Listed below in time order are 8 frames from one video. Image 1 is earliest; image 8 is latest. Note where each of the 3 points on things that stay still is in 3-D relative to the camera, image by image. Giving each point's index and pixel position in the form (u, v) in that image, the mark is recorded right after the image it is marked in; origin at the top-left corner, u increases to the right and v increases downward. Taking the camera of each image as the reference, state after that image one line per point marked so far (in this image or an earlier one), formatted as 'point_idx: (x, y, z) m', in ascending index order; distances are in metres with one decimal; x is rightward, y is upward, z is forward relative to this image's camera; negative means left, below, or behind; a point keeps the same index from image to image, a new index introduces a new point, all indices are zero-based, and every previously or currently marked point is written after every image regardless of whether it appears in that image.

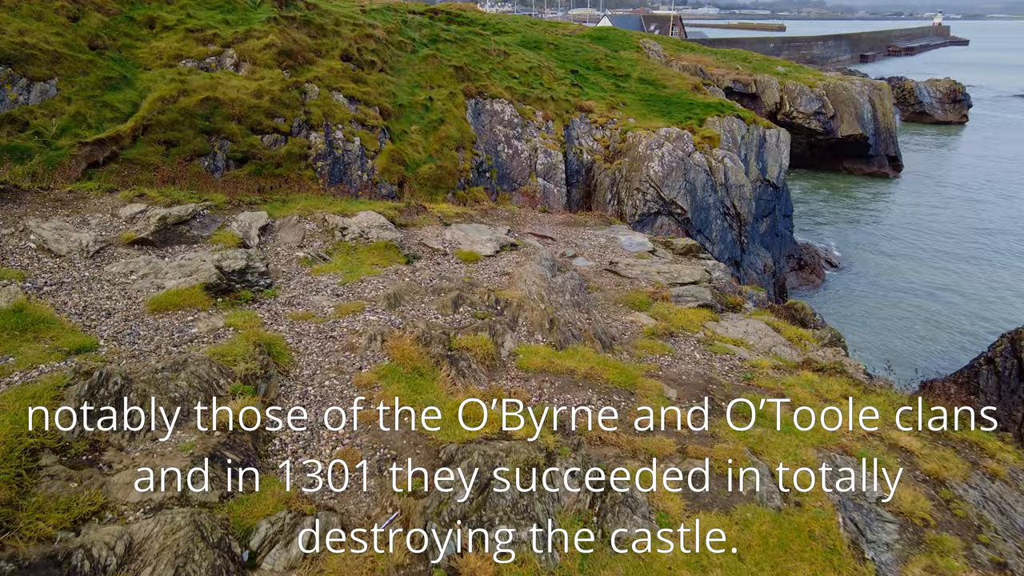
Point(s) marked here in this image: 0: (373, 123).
0: (-4.3, +5.1, +20.1) m
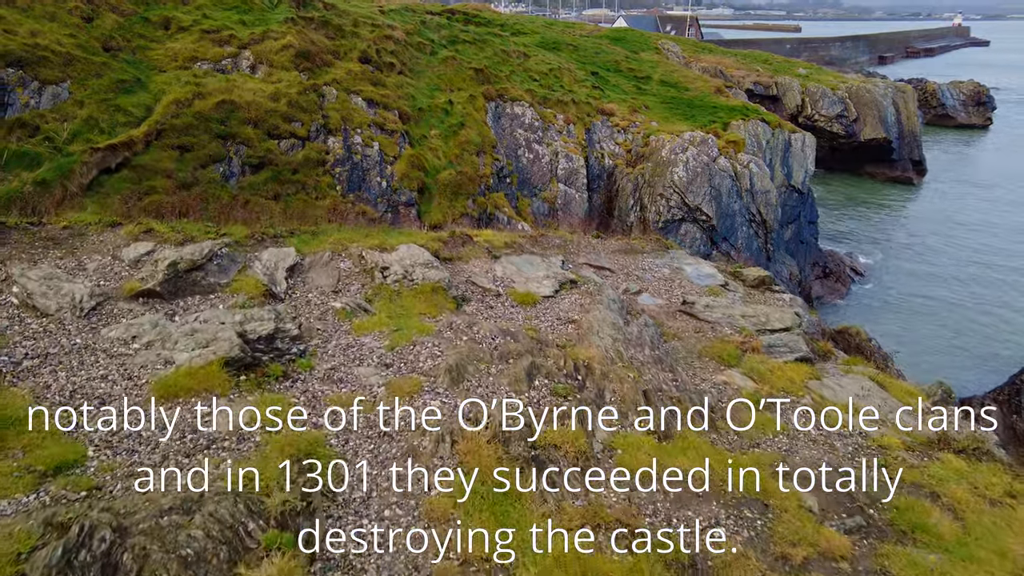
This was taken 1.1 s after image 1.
0: (-3.6, +4.8, +19.5) m
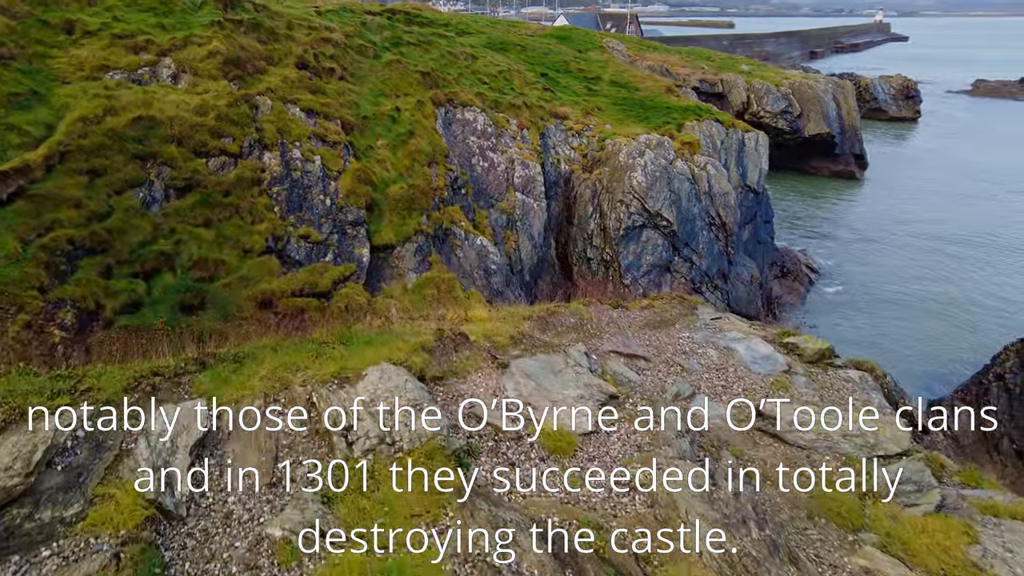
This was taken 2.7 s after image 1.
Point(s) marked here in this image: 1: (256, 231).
0: (-4.9, +4.1, +17.9) m
1: (-5.9, +1.3, +14.9) m
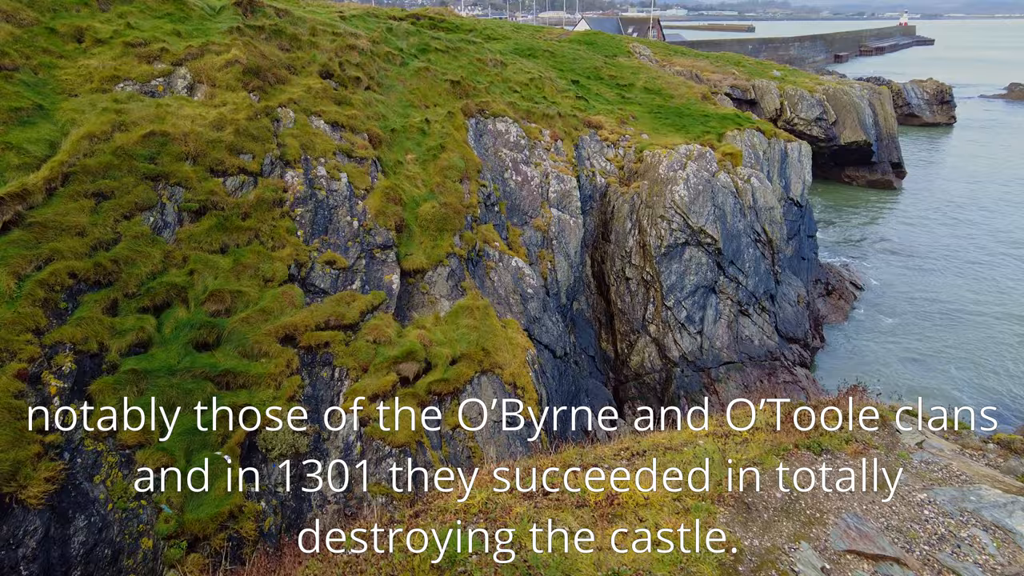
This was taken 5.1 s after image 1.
0: (-3.8, +3.4, +16.6) m
1: (-4.9, +0.6, +13.6) m
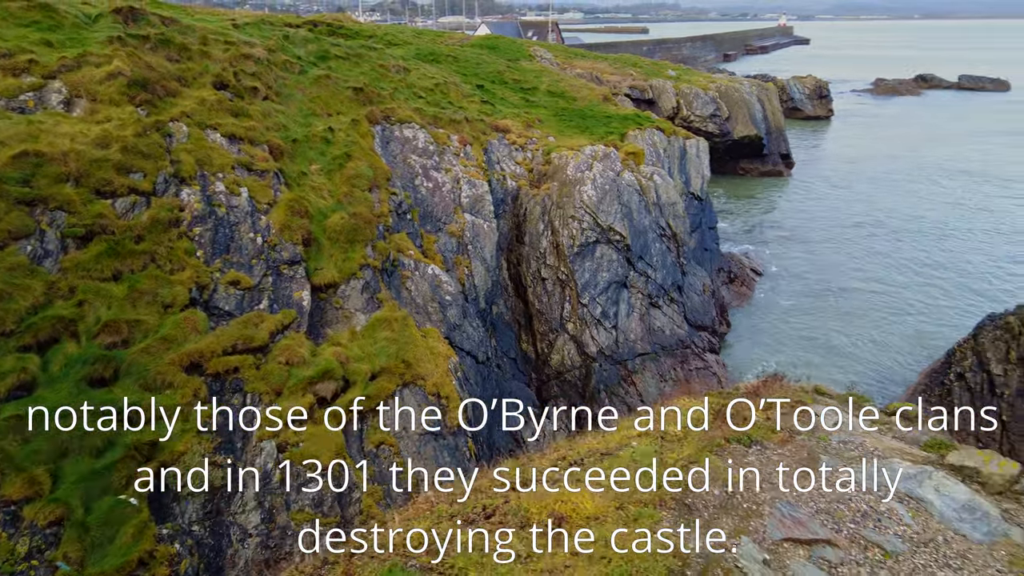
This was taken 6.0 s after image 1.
0: (-6.1, +2.9, +15.9) m
1: (-6.6, +0.1, +12.8) m
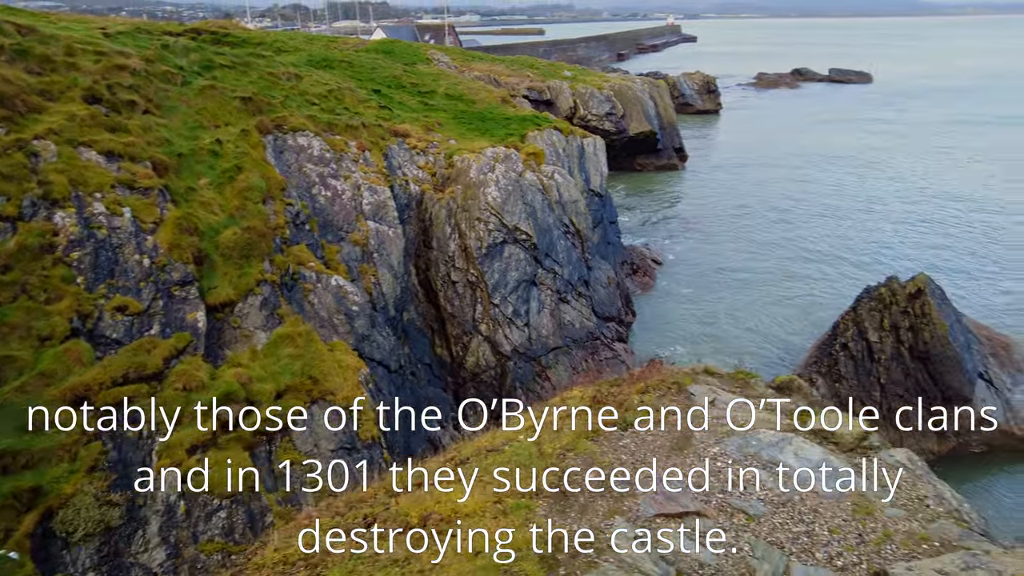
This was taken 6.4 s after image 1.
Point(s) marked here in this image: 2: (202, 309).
0: (-8.5, +2.4, +15.1) m
1: (-8.4, -0.4, +11.9) m
2: (-6.7, -0.4, +14.0) m
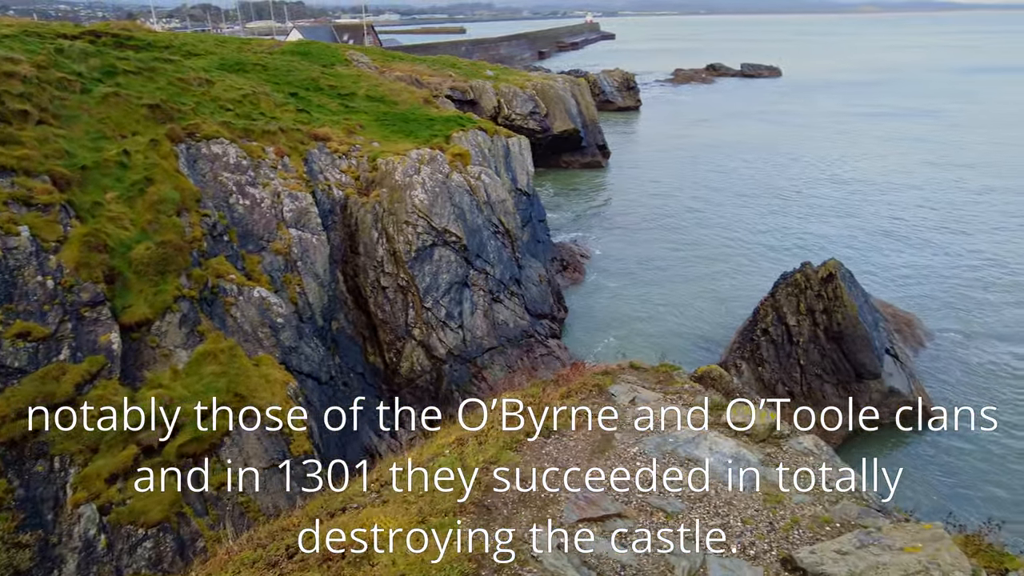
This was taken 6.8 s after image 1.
0: (-10.1, +1.9, +14.1) m
1: (-9.6, -0.9, +11.0) m
2: (-8.1, -0.9, +13.3) m
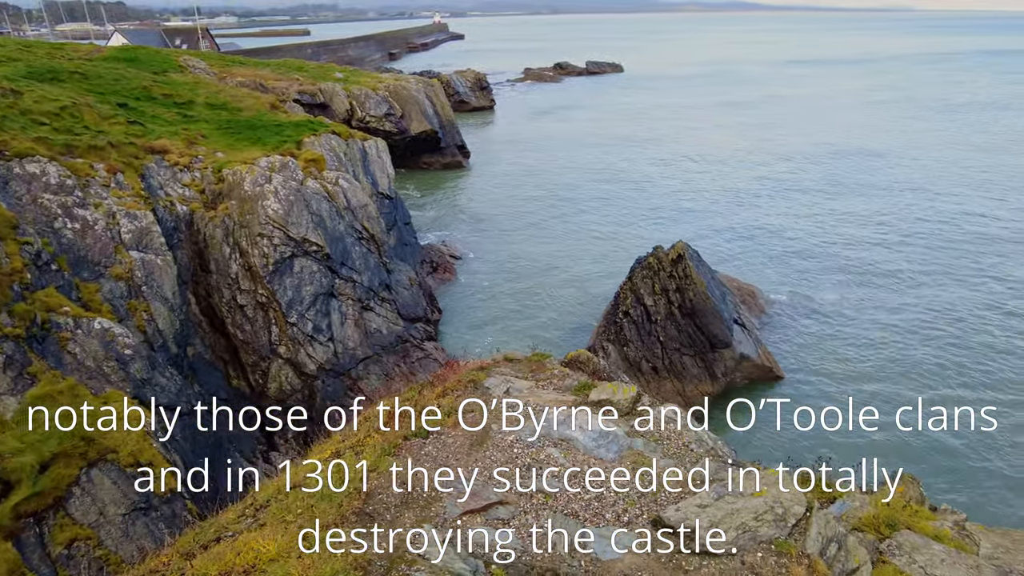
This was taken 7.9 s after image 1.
0: (-12.9, +0.9, +11.9) m
1: (-11.5, -1.8, +9.0) m
2: (-10.5, -1.7, +11.5) m
